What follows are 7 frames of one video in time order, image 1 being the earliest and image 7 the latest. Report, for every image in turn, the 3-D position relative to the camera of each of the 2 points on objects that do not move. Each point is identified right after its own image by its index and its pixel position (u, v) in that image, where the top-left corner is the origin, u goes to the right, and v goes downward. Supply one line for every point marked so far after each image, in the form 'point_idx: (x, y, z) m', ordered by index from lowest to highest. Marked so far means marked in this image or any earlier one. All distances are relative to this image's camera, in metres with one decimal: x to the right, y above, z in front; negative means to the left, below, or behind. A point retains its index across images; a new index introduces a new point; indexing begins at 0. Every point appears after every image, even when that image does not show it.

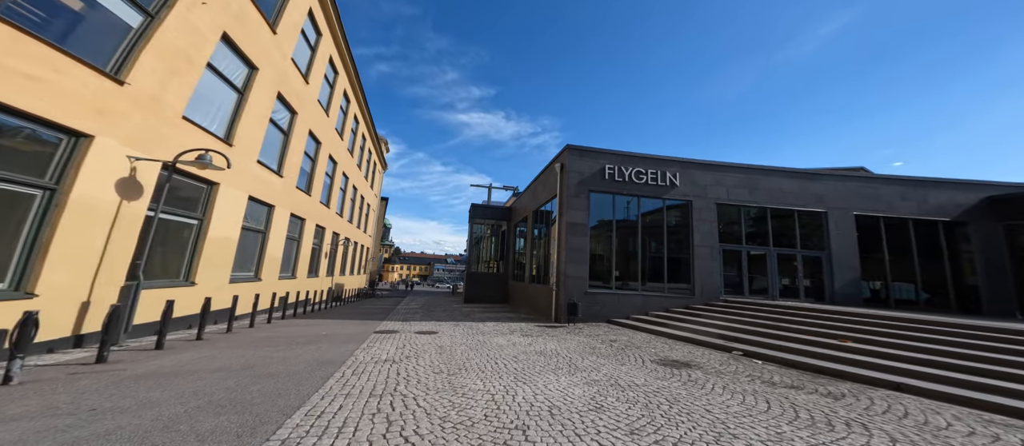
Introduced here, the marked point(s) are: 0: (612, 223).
0: (+3.8, -0.2, +12.4) m
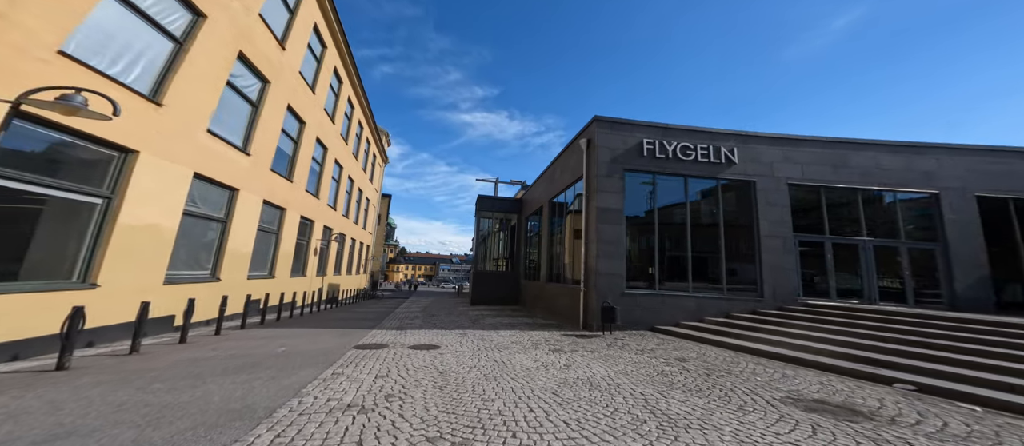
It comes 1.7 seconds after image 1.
0: (+4.4, +0.3, +10.1) m
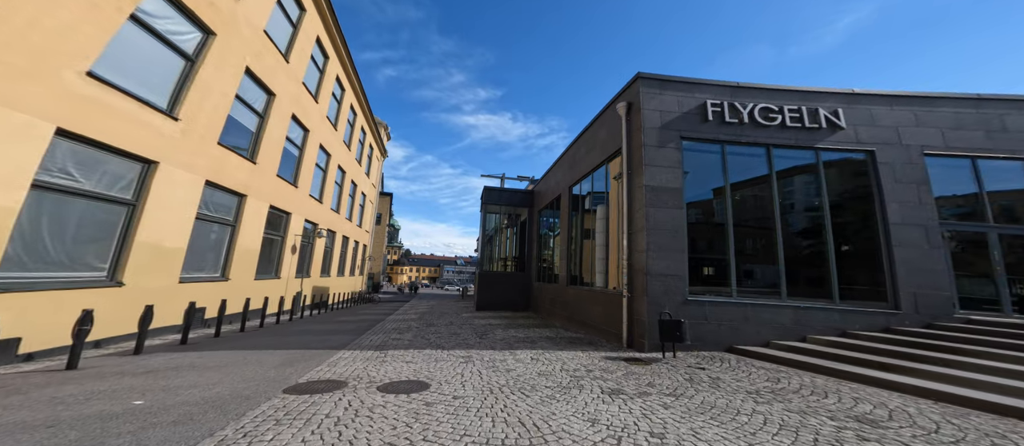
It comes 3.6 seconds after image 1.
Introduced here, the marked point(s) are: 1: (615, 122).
0: (+4.8, +0.7, +7.5) m
1: (+3.1, +2.9, +9.9) m
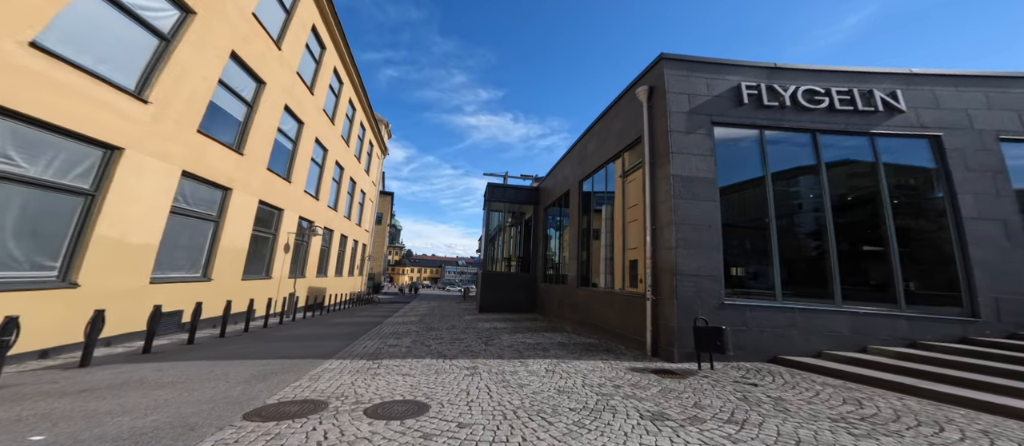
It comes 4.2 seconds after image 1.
0: (+5.0, +0.9, +6.6) m
1: (+3.3, +3.1, +9.0) m
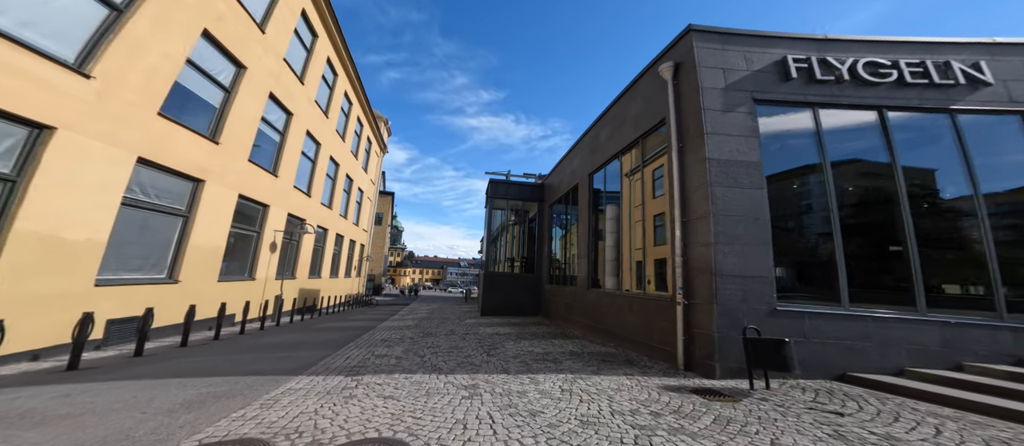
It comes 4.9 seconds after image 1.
0: (+5.2, +1.1, +5.6) m
1: (+3.4, +3.3, +8.0) m
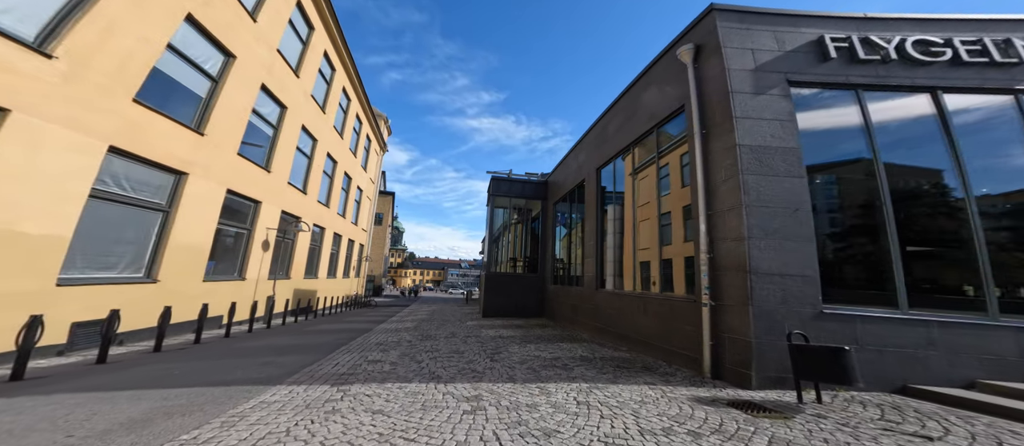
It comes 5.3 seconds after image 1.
0: (+5.3, +1.2, +5.0) m
1: (+3.5, +3.4, +7.4) m
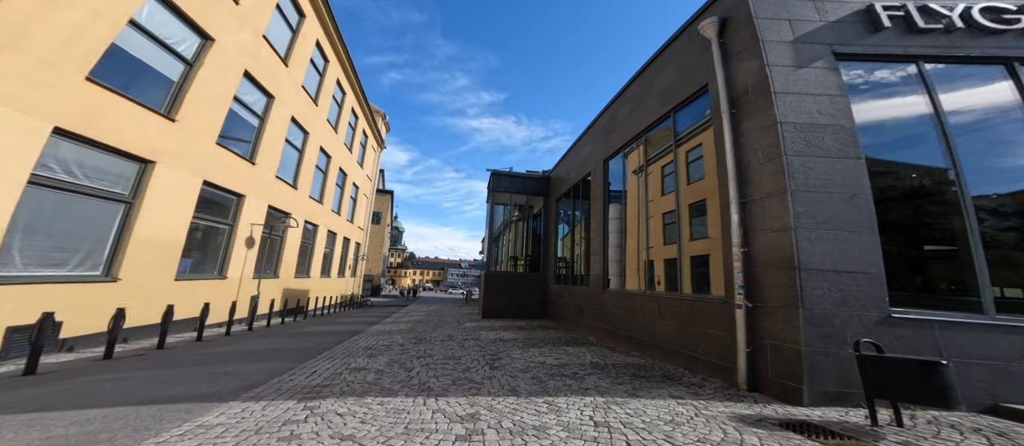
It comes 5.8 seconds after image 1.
0: (+5.3, +1.4, +4.2) m
1: (+3.6, +3.6, +6.6) m
